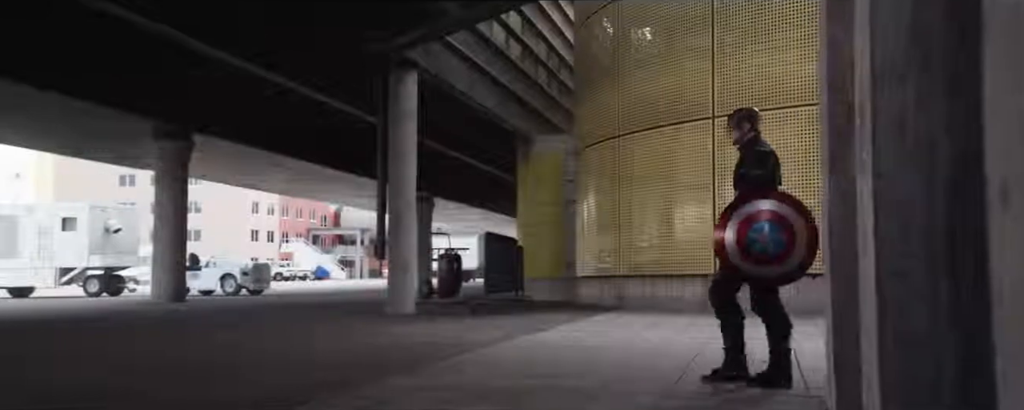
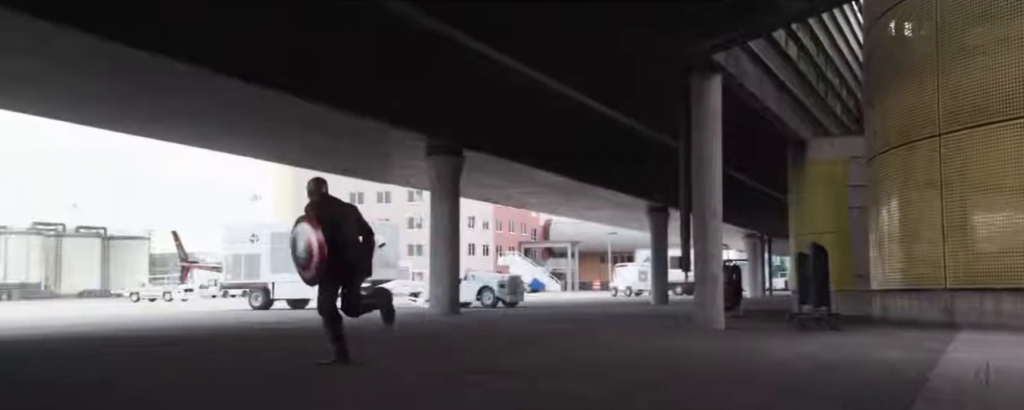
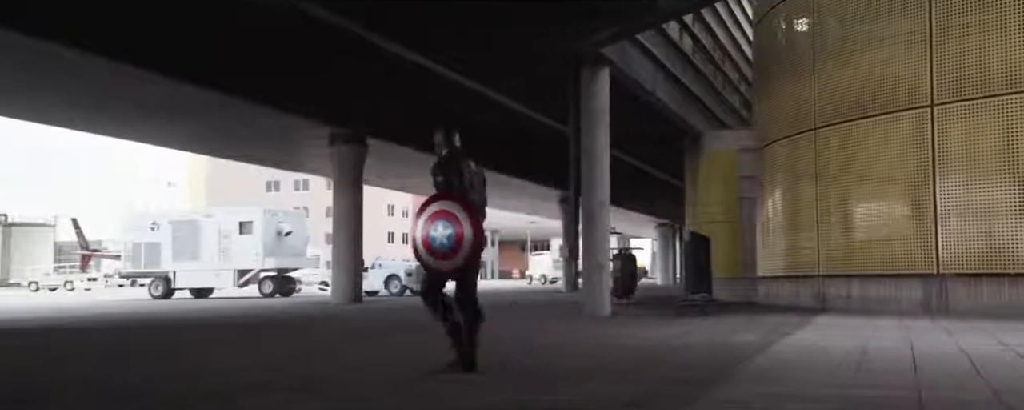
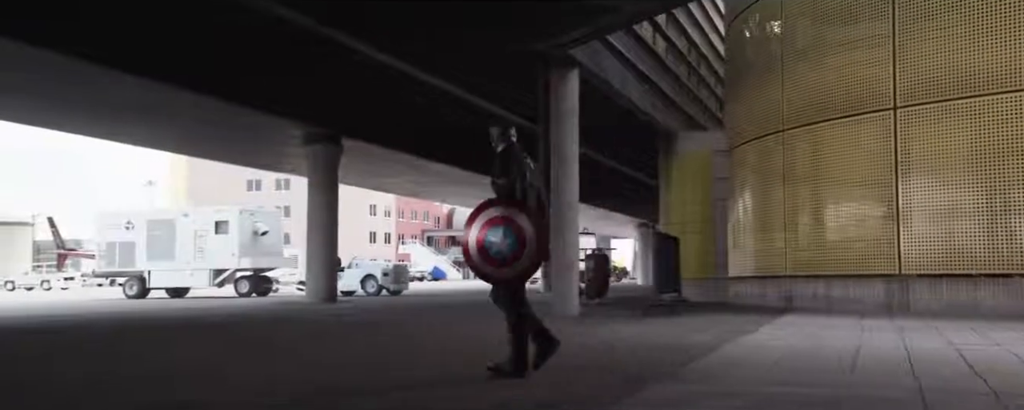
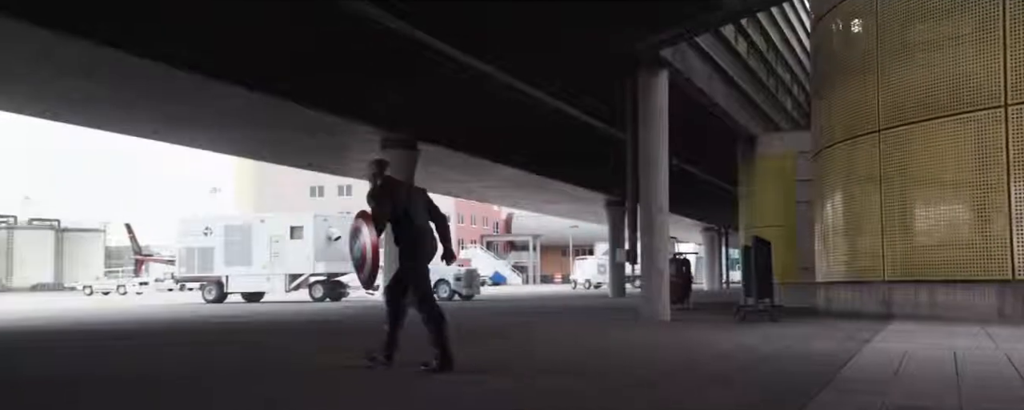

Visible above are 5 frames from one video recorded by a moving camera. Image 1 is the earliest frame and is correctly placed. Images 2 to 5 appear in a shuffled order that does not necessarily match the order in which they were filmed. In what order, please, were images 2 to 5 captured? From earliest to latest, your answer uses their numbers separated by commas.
4, 3, 5, 2
